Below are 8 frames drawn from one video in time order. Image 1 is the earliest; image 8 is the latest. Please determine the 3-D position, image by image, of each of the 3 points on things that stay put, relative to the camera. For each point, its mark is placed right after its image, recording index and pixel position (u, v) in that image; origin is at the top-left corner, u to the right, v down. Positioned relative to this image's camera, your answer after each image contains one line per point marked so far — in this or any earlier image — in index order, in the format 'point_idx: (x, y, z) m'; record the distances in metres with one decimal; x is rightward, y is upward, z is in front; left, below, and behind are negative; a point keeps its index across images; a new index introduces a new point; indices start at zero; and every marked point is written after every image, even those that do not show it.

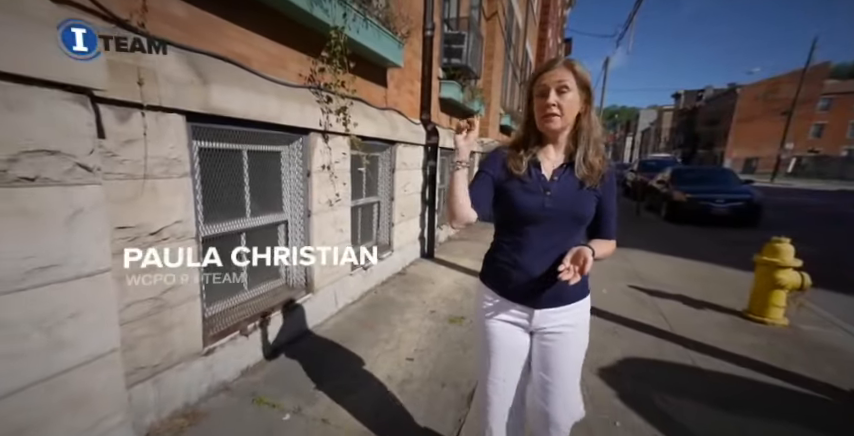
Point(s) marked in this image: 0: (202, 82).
0: (-1.4, +0.8, +2.1) m
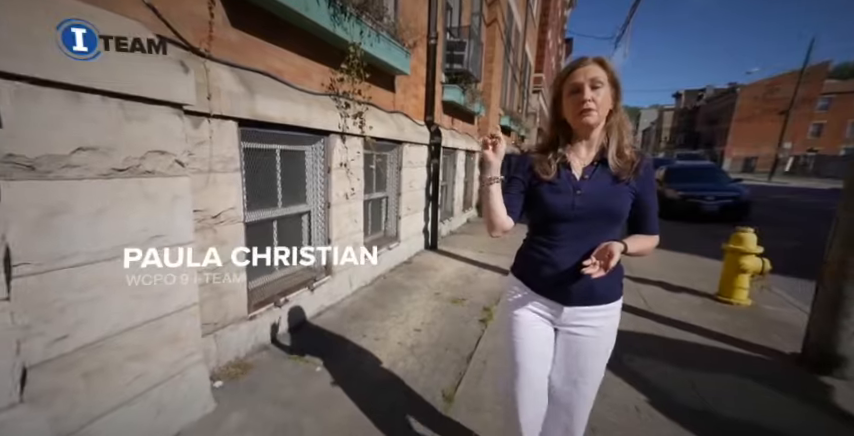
0: (-1.3, +0.9, +2.6) m
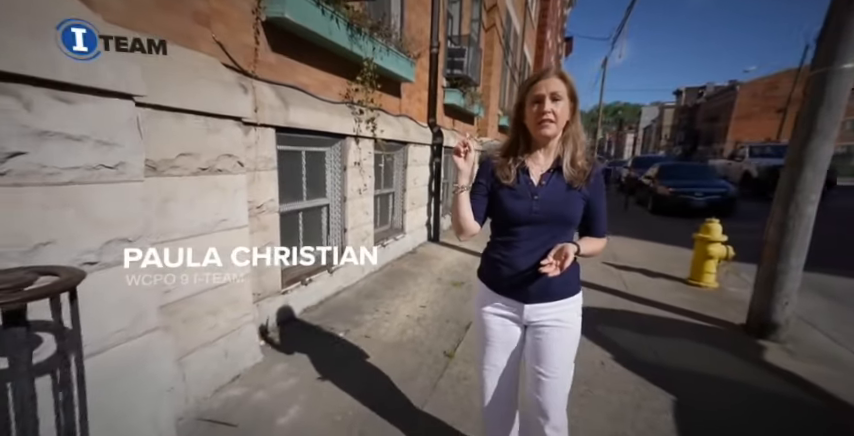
0: (-1.3, +1.0, +3.1) m
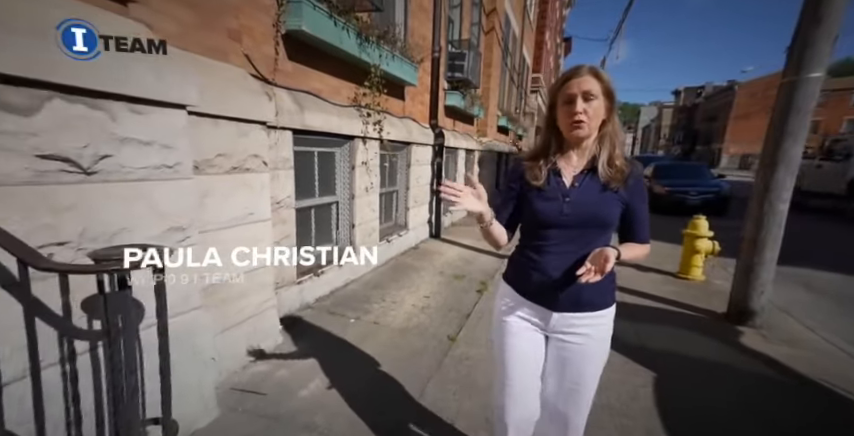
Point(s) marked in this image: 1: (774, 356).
0: (-1.2, +1.0, +3.4) m
1: (+3.1, -1.2, +3.1) m
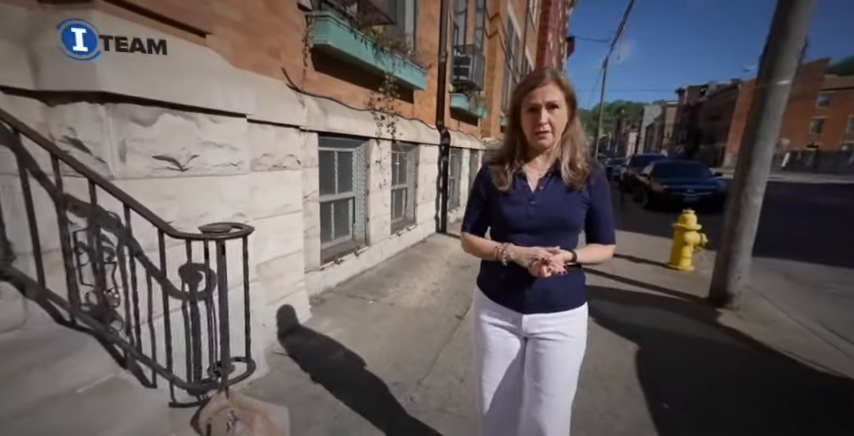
0: (-1.1, +1.1, +3.8) m
1: (+3.2, -1.1, +3.5) m
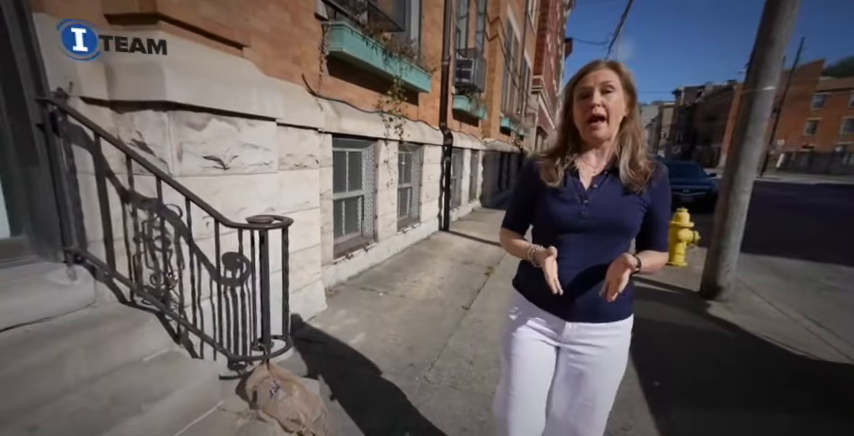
0: (-1.0, +1.2, +4.1) m
1: (+3.3, -1.1, +3.8) m
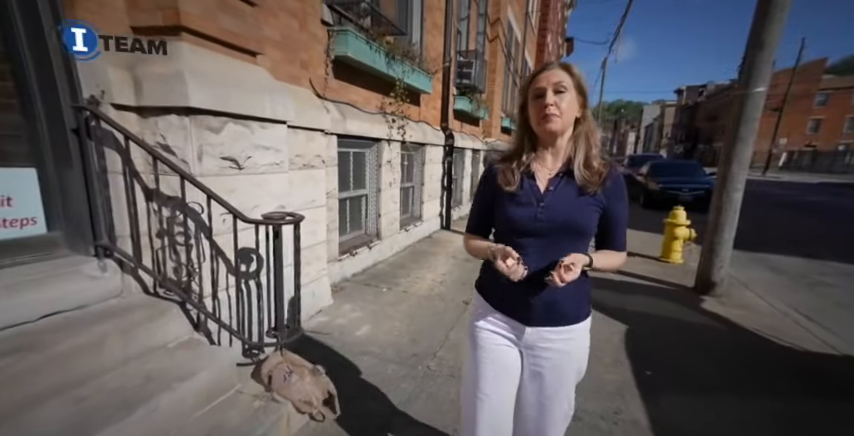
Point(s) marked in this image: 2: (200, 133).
0: (-1.0, +1.2, +4.2) m
1: (+3.3, -1.1, +3.9) m
2: (-1.3, +0.5, +2.0) m
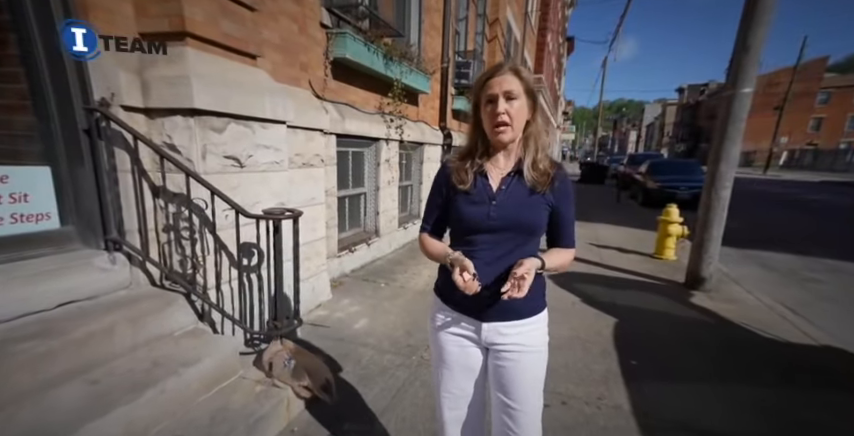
0: (-1.0, +1.2, +4.3) m
1: (+3.3, -1.0, +4.0) m
2: (-1.3, +0.5, +2.1) m
